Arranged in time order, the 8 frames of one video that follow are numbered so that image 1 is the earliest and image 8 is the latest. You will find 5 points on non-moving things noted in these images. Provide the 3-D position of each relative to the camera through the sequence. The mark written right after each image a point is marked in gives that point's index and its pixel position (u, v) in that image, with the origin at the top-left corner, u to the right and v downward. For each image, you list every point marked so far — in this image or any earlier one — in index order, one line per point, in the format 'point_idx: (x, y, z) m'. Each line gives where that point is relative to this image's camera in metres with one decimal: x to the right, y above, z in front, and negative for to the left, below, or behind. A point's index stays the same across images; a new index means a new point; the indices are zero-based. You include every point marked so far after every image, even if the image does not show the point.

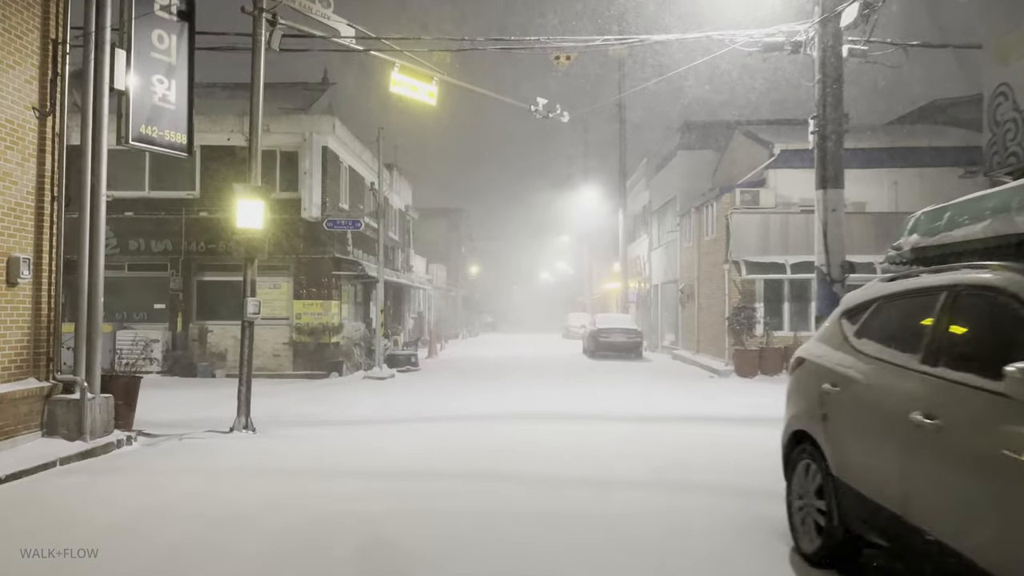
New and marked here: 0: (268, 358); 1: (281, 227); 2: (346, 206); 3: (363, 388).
0: (-5.4, -1.5, +17.1) m
1: (-5.1, +1.4, +17.1) m
2: (-4.0, +2.0, +18.7) m
3: (-2.9, -1.9, +14.8) m
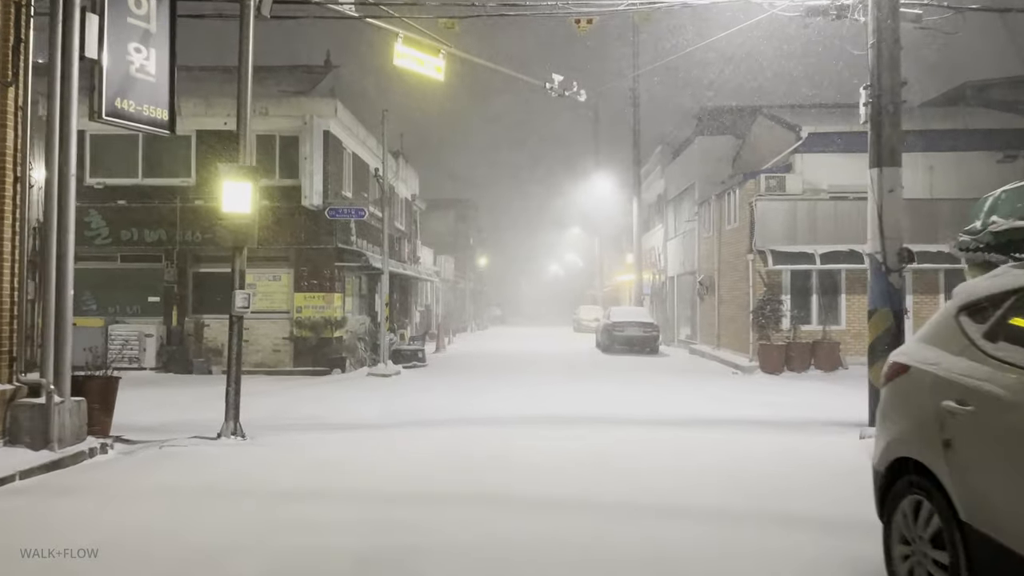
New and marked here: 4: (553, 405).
0: (-5.1, -1.4, +16.2) m
1: (-4.9, +1.5, +16.2) m
2: (-3.7, +2.2, +17.8) m
3: (-2.7, -1.8, +14.0) m
4: (+0.6, -1.7, +11.1) m
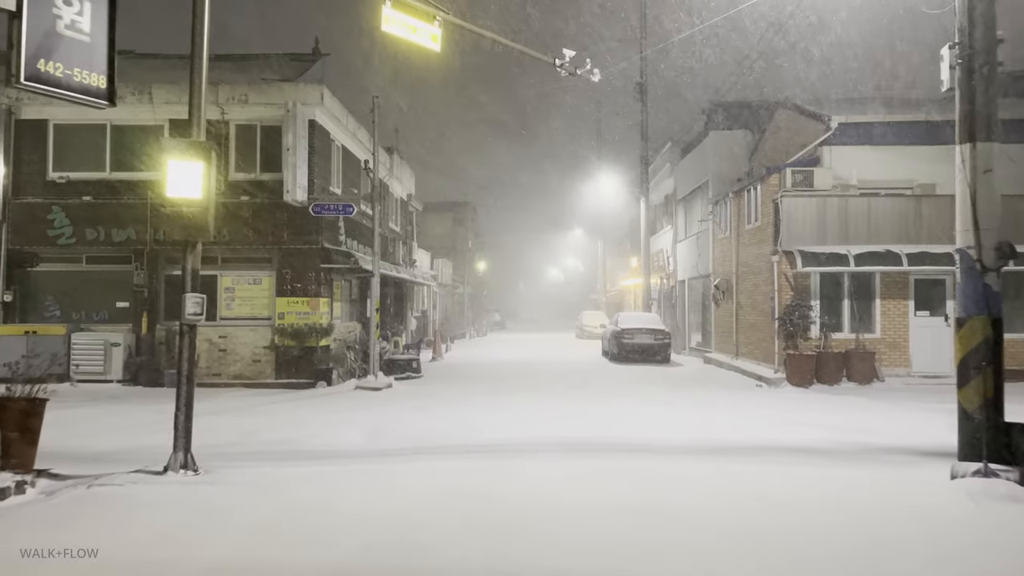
0: (-5.1, -1.5, +14.8) m
1: (-4.8, +1.4, +14.8) m
2: (-3.7, +2.1, +16.4) m
3: (-2.6, -1.8, +12.5) m
4: (+0.6, -1.8, +9.6) m
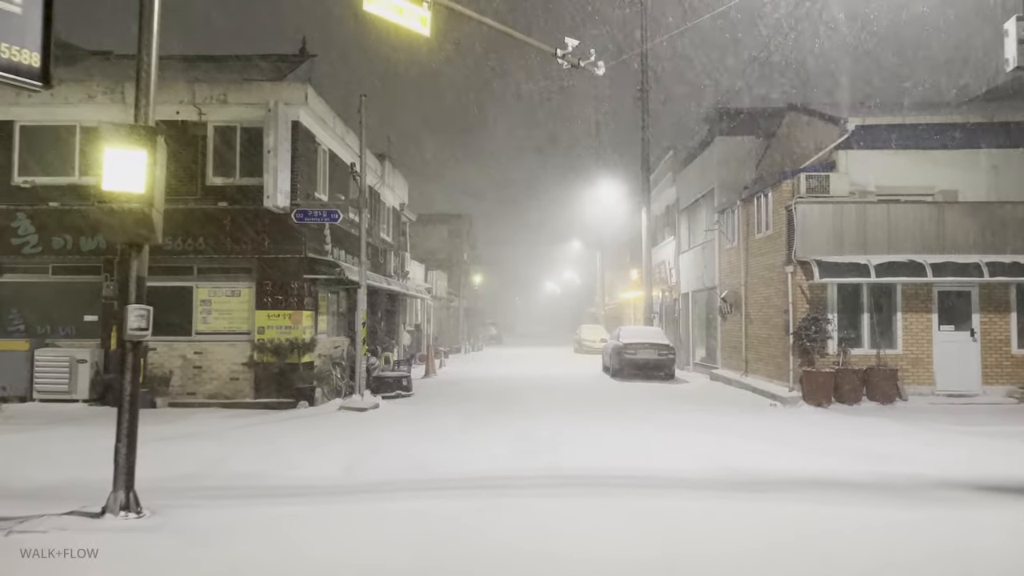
0: (-5.1, -1.7, +13.7) m
1: (-4.9, +1.2, +13.8) m
2: (-3.8, +1.9, +15.4) m
3: (-2.6, -2.0, +11.5) m
4: (+0.6, -1.9, +8.6) m
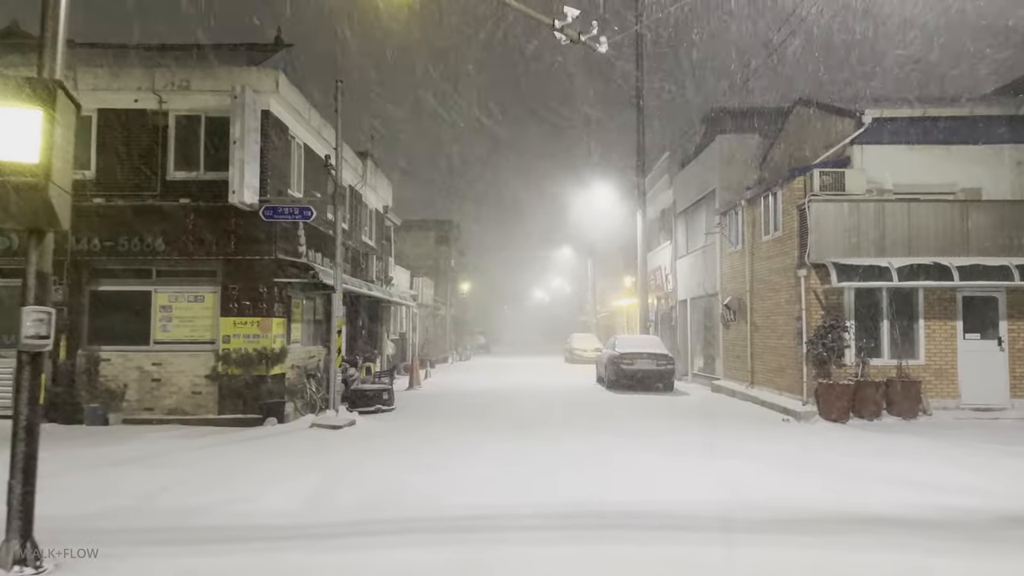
0: (-5.3, -1.8, +12.5) m
1: (-5.0, +1.1, +12.6) m
2: (-3.9, +1.8, +14.2) m
3: (-2.8, -2.1, +10.3) m
4: (+0.5, -1.9, +7.4) m
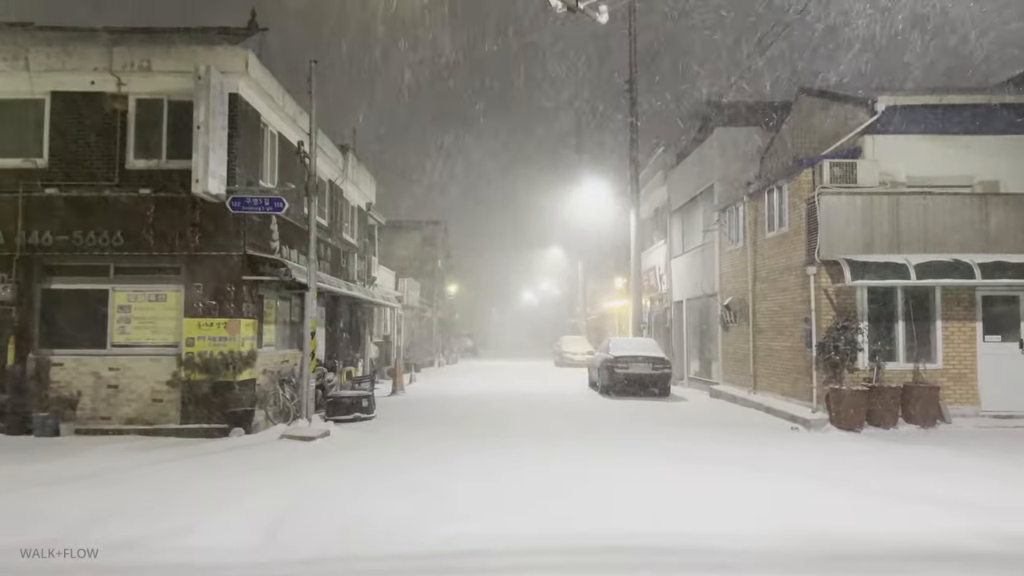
0: (-5.4, -1.7, +11.4) m
1: (-5.2, +1.2, +11.6) m
2: (-4.1, +1.8, +13.2) m
3: (-2.9, -2.0, +9.3) m
4: (+0.4, -1.9, +6.5) m
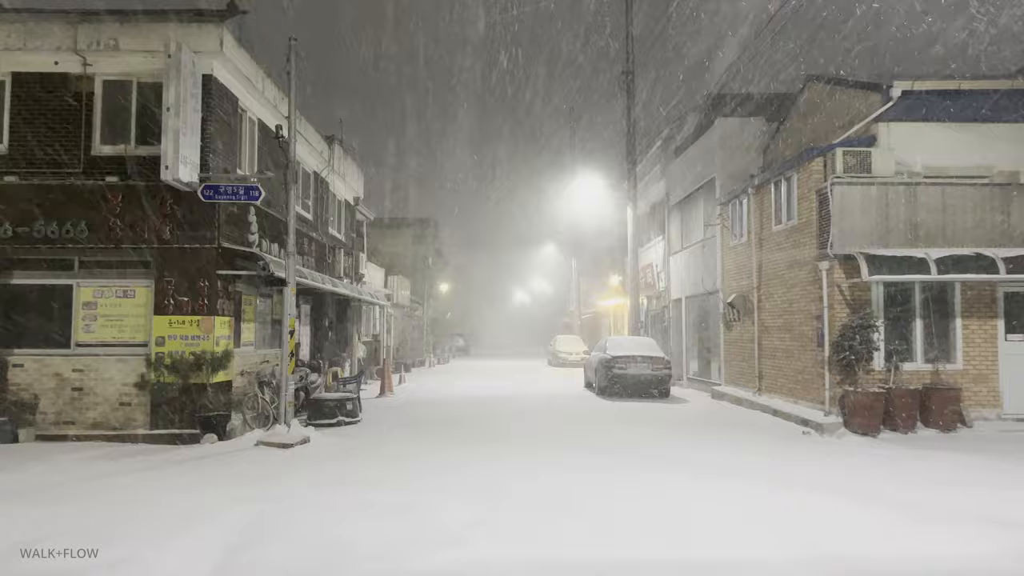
0: (-5.5, -1.7, +10.6) m
1: (-5.3, +1.2, +10.8) m
2: (-4.2, +1.8, +12.5) m
3: (-3.0, -2.0, +8.5) m
4: (+0.4, -1.8, +5.8) m
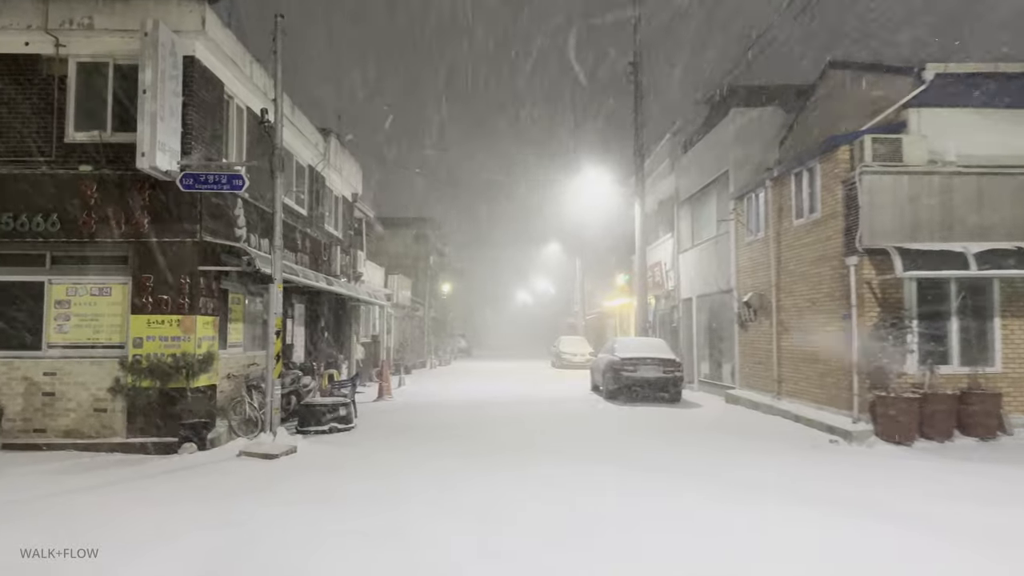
0: (-5.4, -1.6, +9.9) m
1: (-5.2, +1.3, +10.0) m
2: (-4.2, +1.9, +11.7) m
3: (-2.9, -1.9, +7.7) m
4: (+0.5, -1.8, +5.0) m
